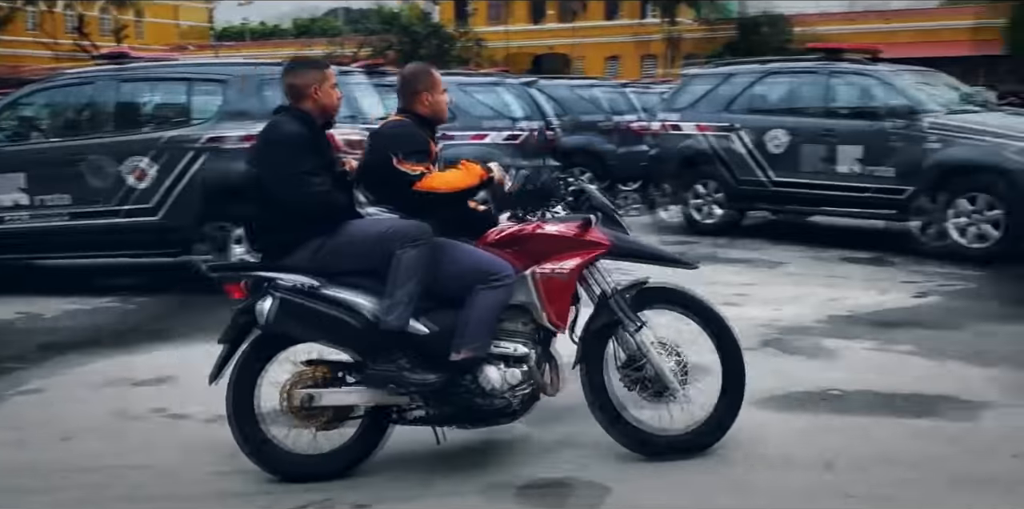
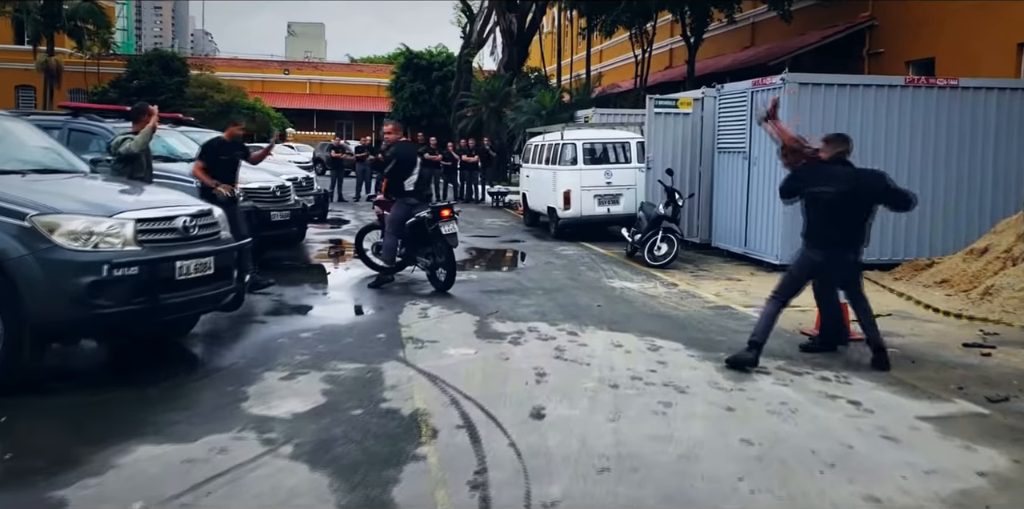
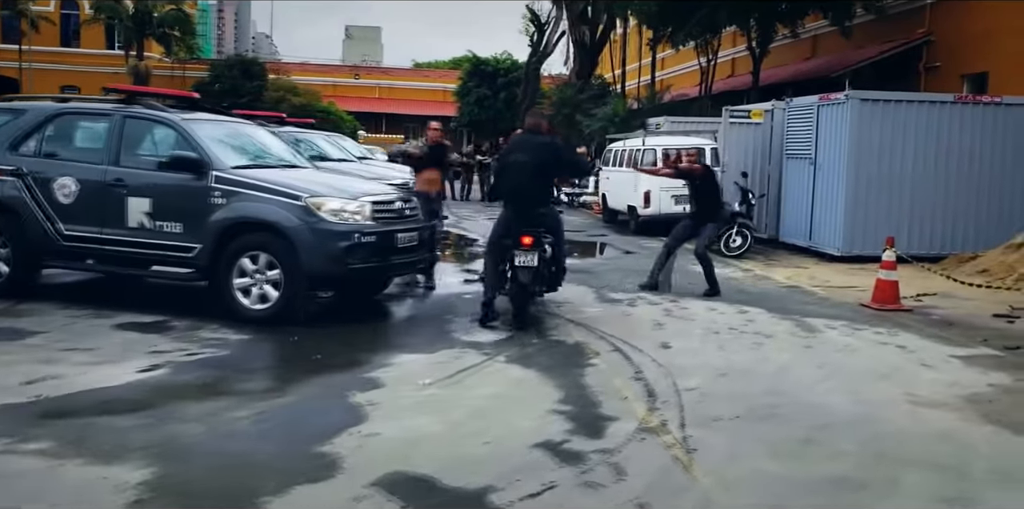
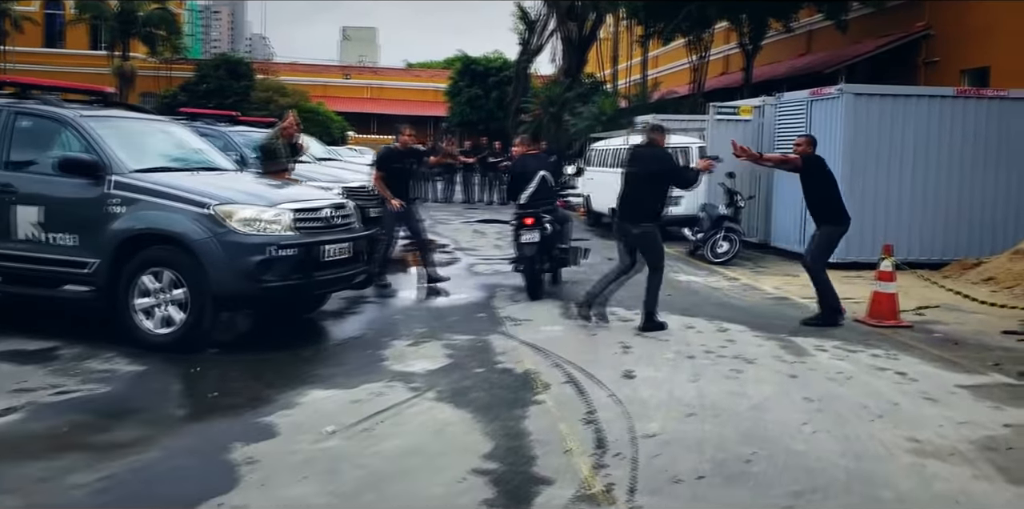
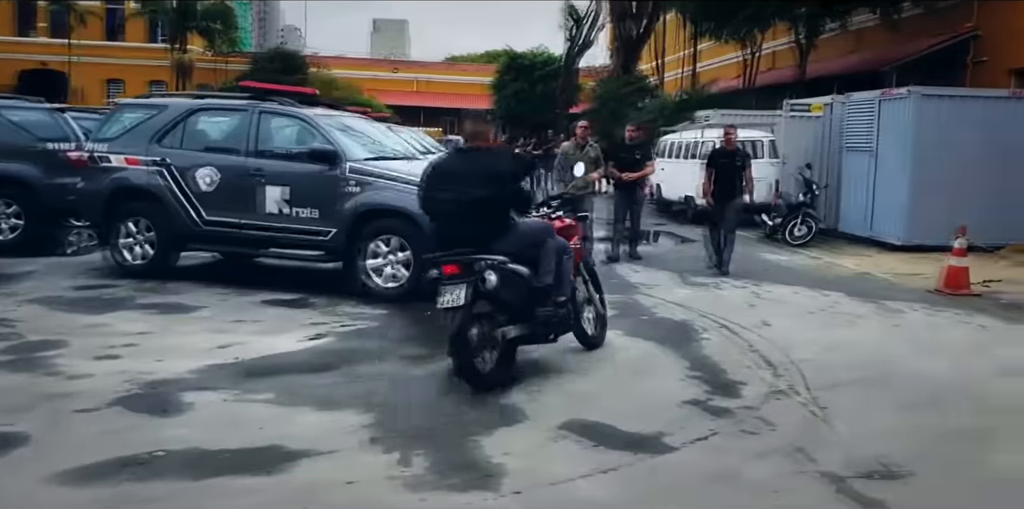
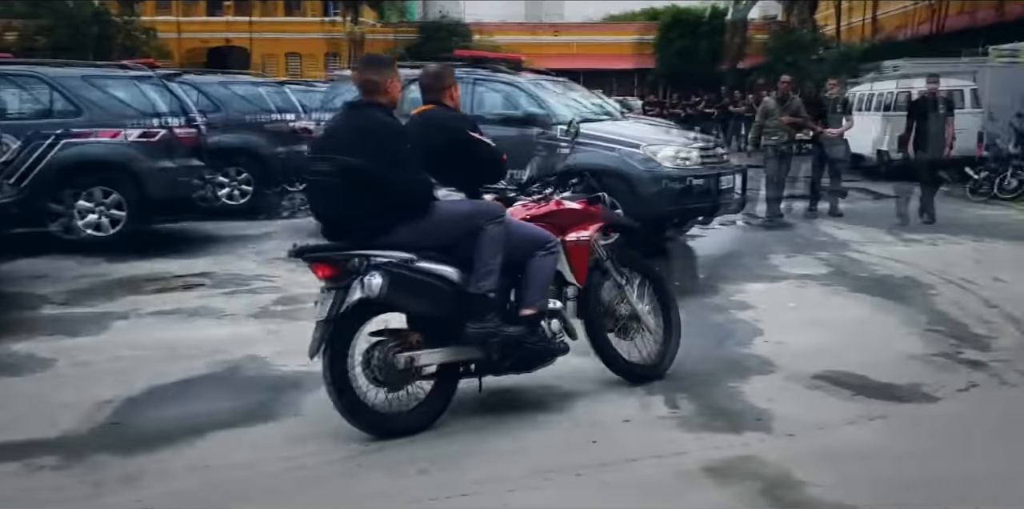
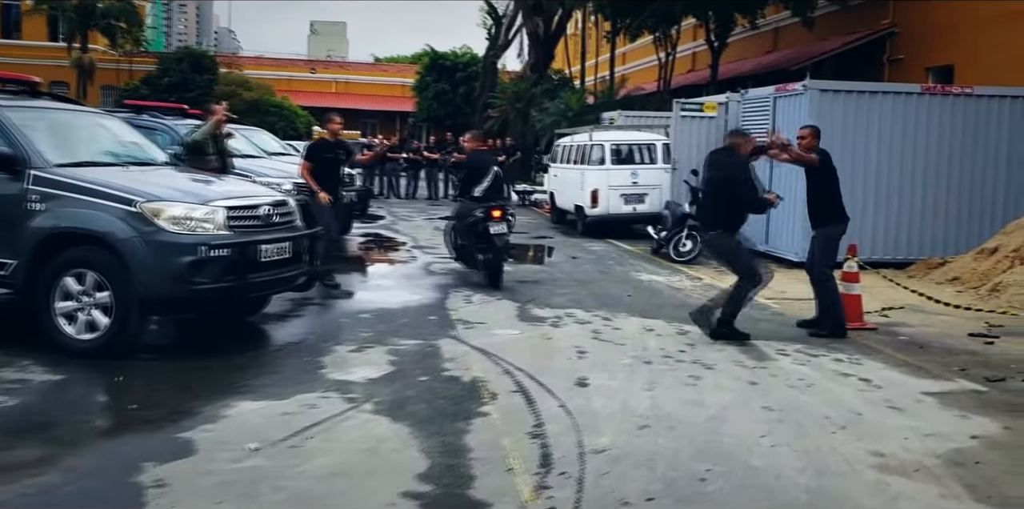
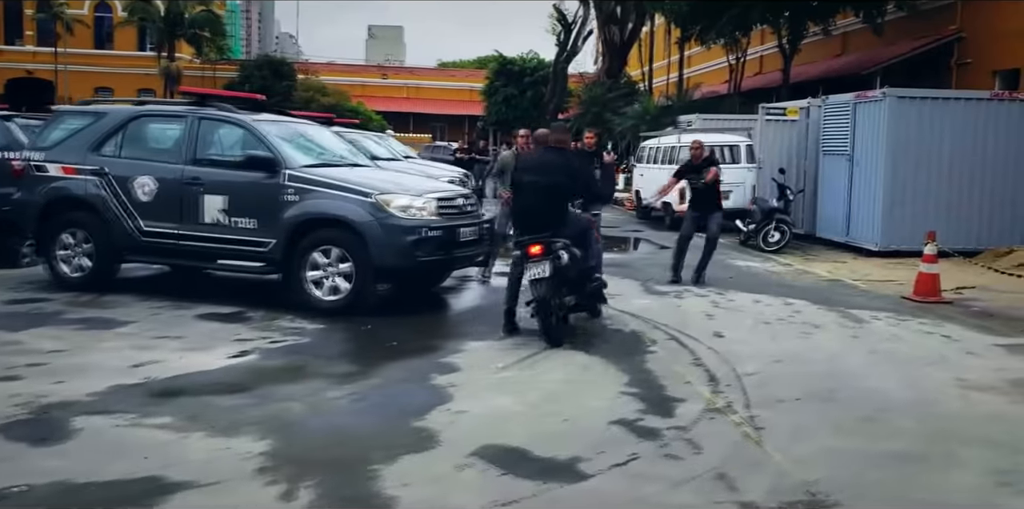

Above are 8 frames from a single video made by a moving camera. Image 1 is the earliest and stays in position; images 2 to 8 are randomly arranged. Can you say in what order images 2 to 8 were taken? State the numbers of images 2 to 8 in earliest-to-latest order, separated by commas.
6, 5, 8, 3, 4, 7, 2
